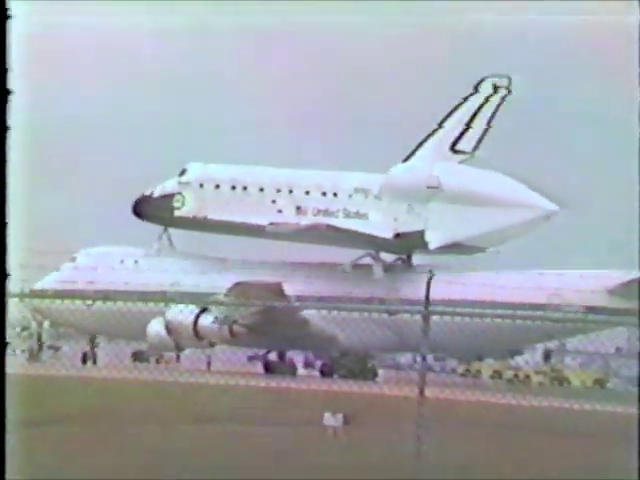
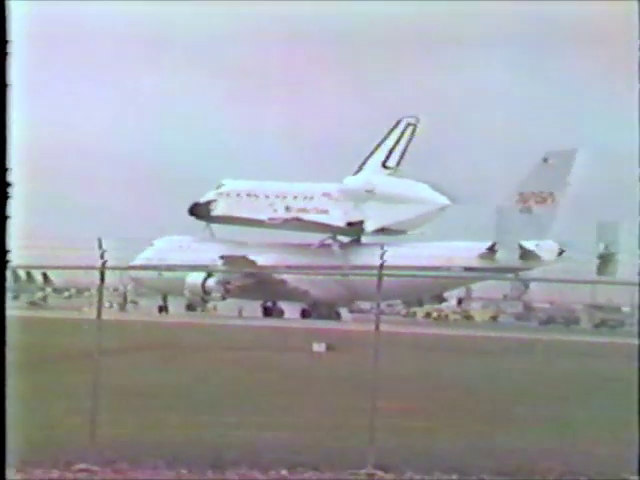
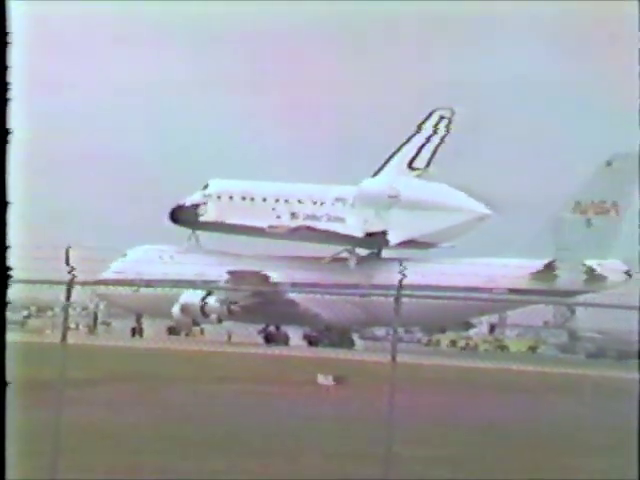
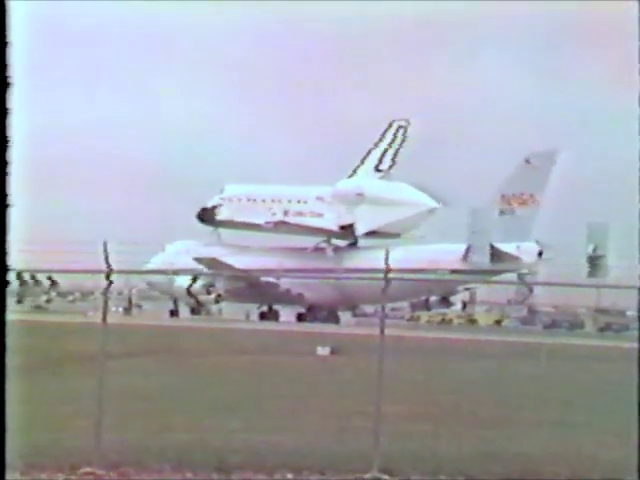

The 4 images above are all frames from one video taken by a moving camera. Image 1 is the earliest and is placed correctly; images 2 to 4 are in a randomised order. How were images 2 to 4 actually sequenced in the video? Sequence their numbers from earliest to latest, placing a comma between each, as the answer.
3, 2, 4
